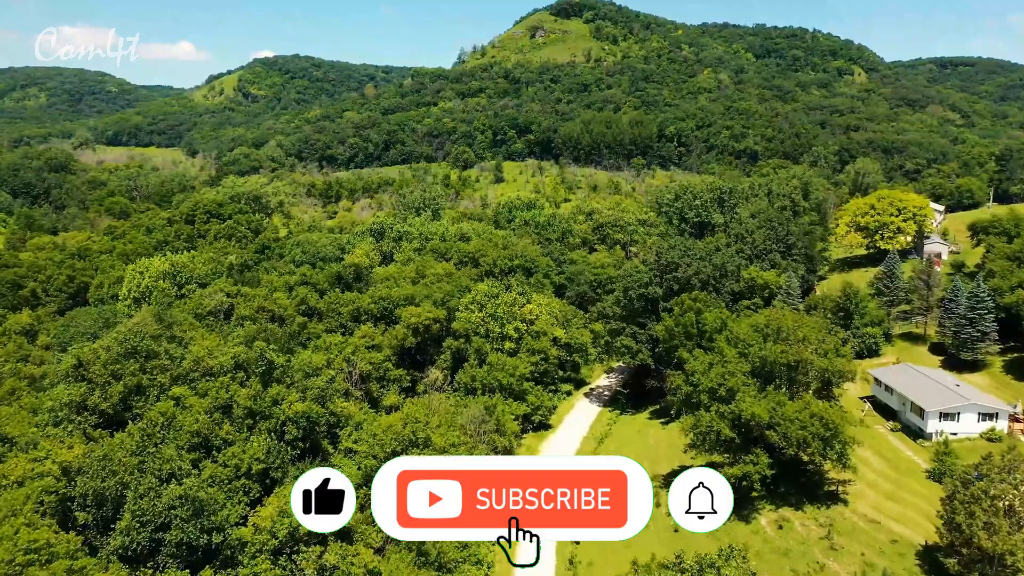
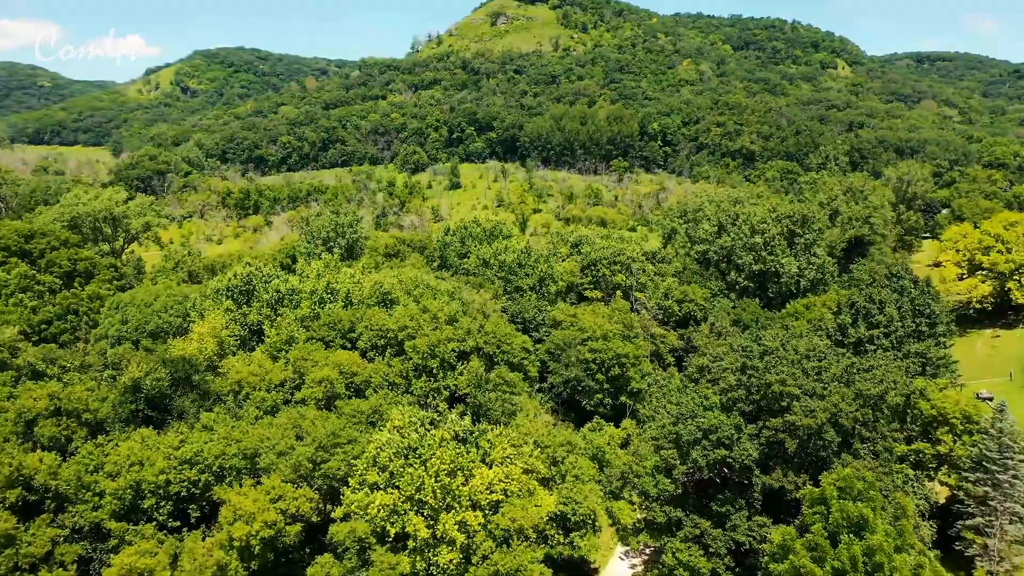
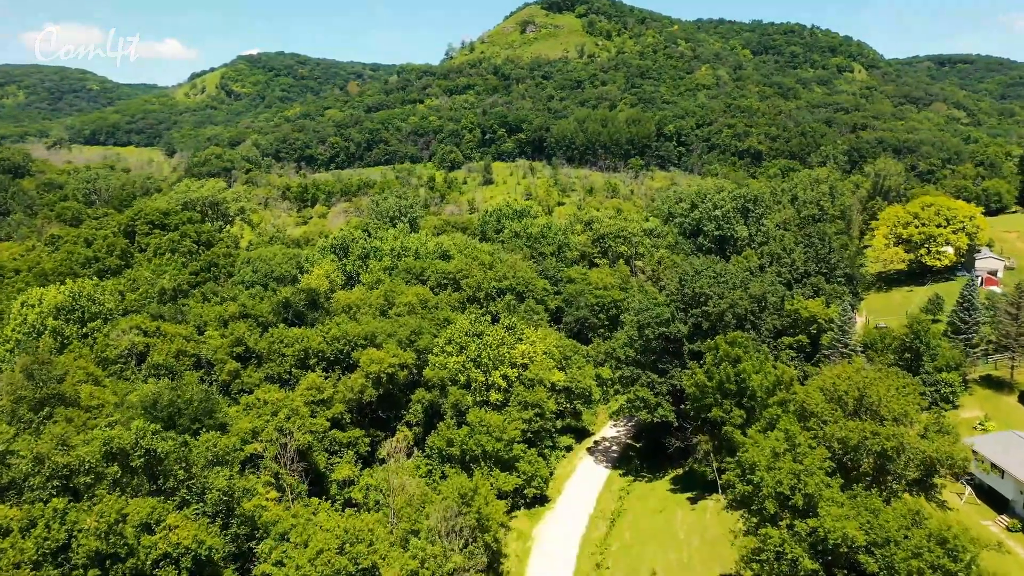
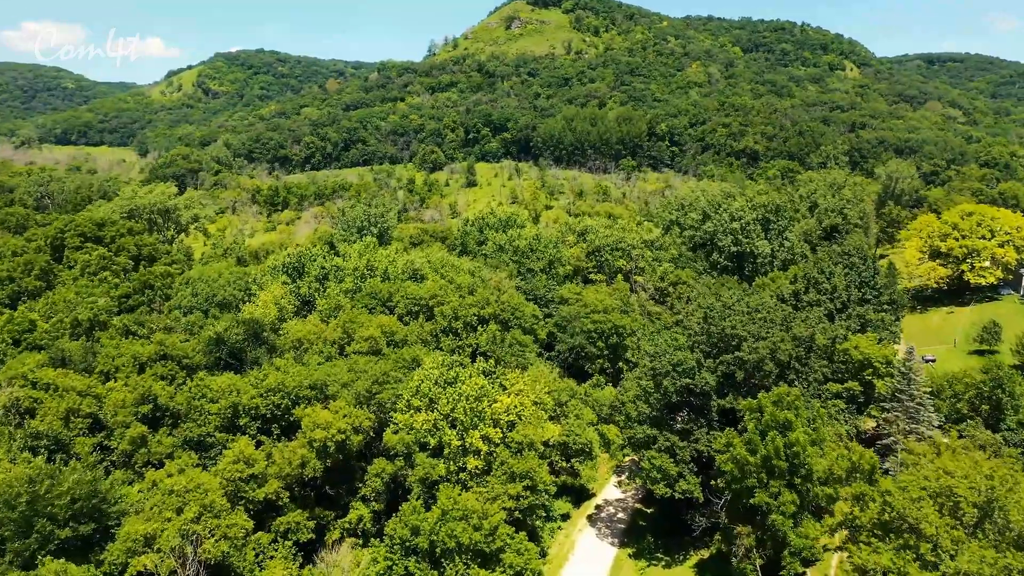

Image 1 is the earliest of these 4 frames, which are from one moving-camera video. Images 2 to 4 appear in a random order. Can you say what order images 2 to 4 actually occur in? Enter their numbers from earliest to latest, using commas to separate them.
3, 4, 2
